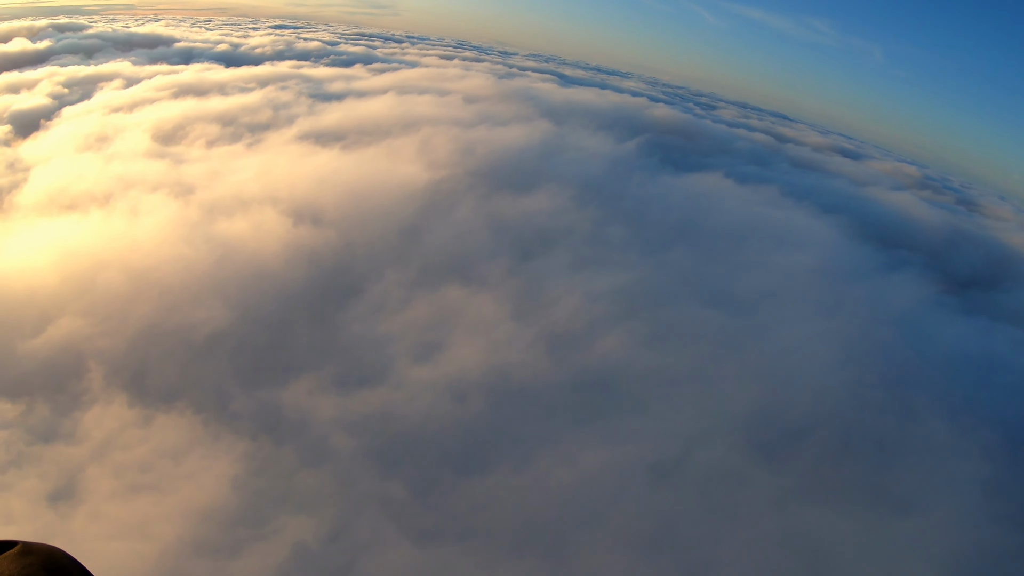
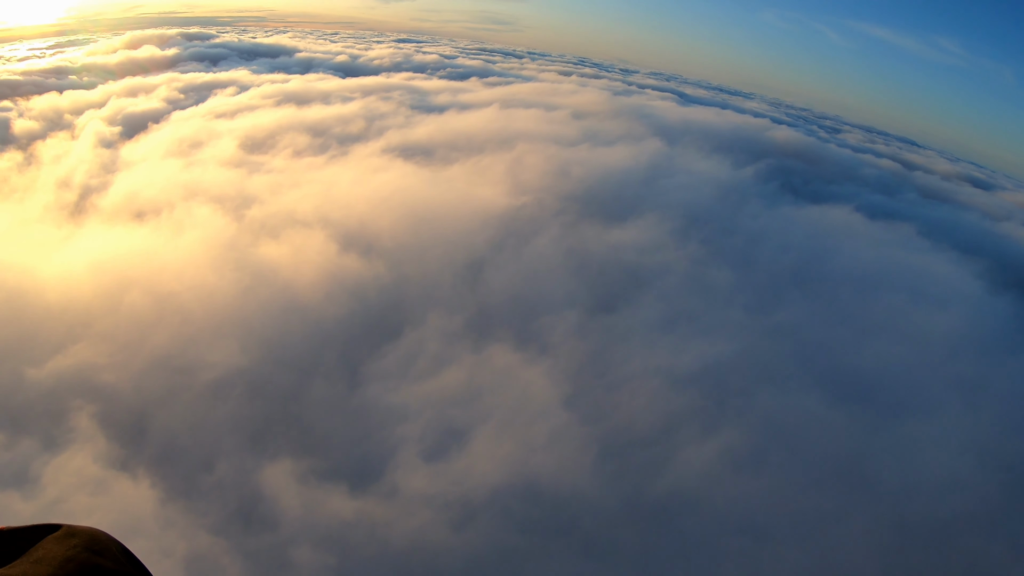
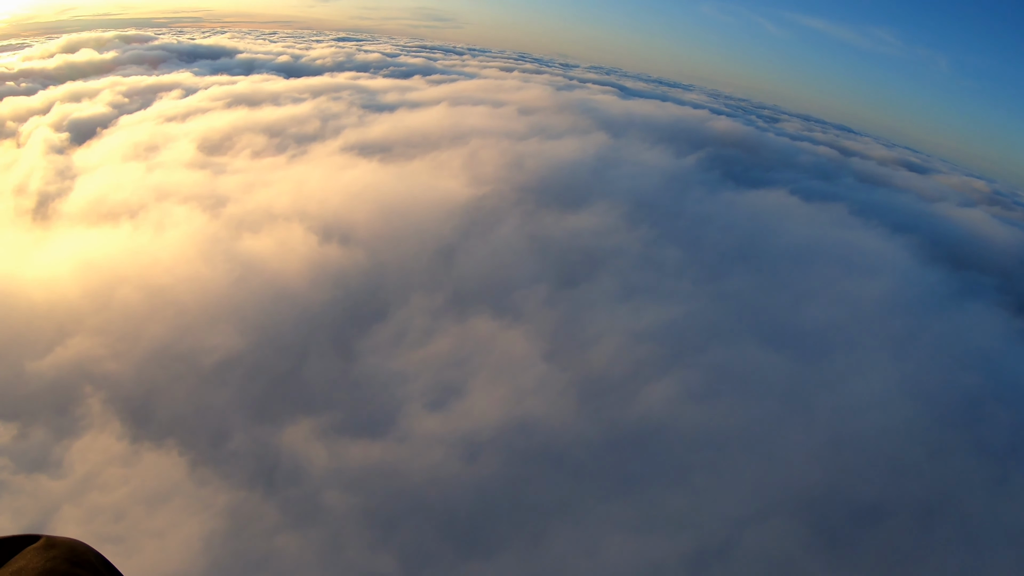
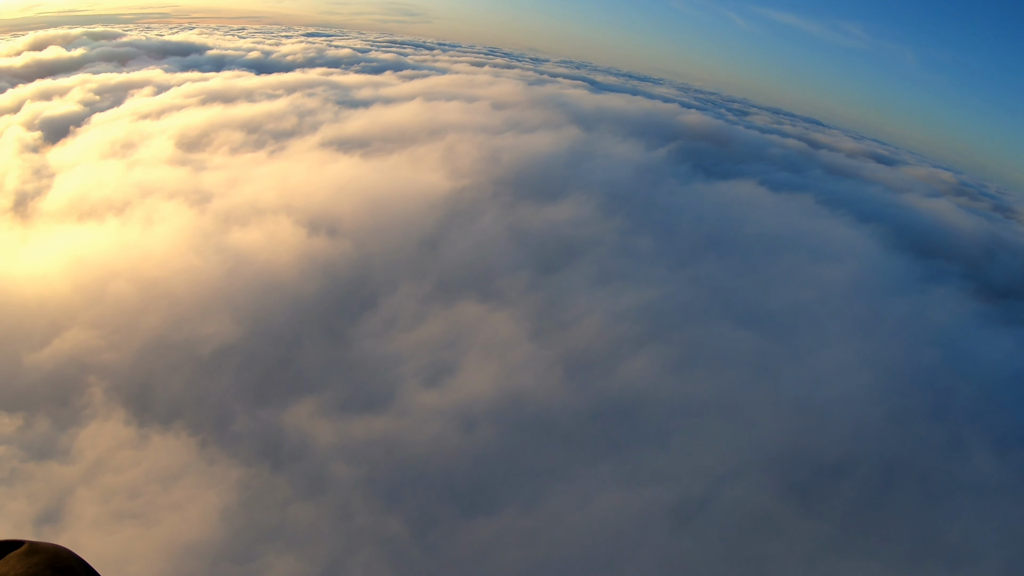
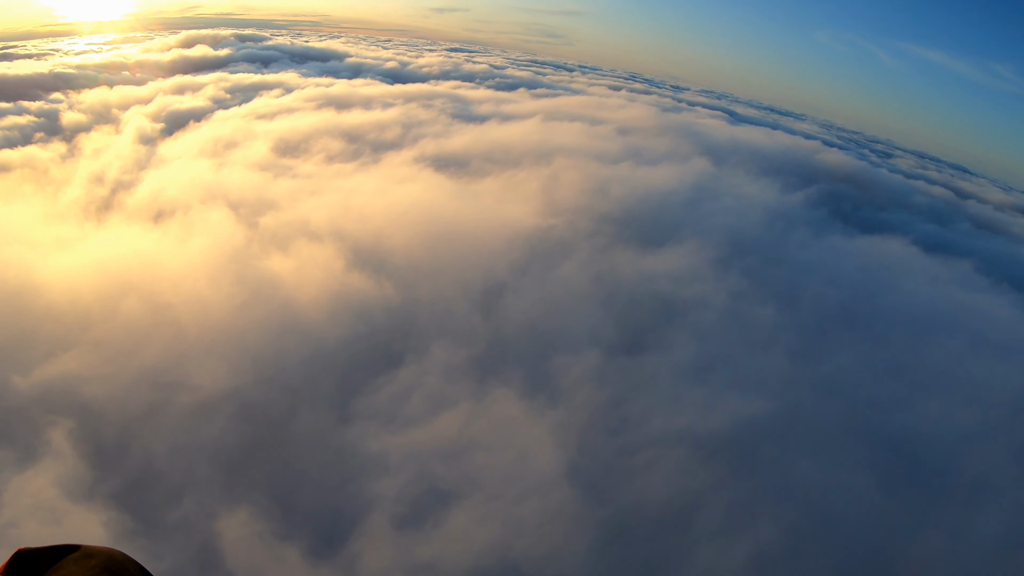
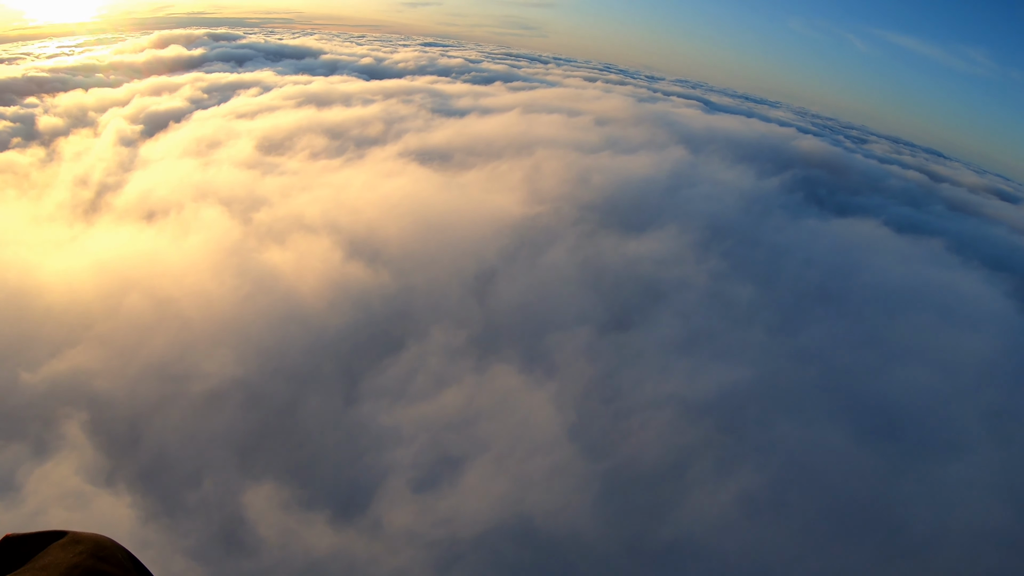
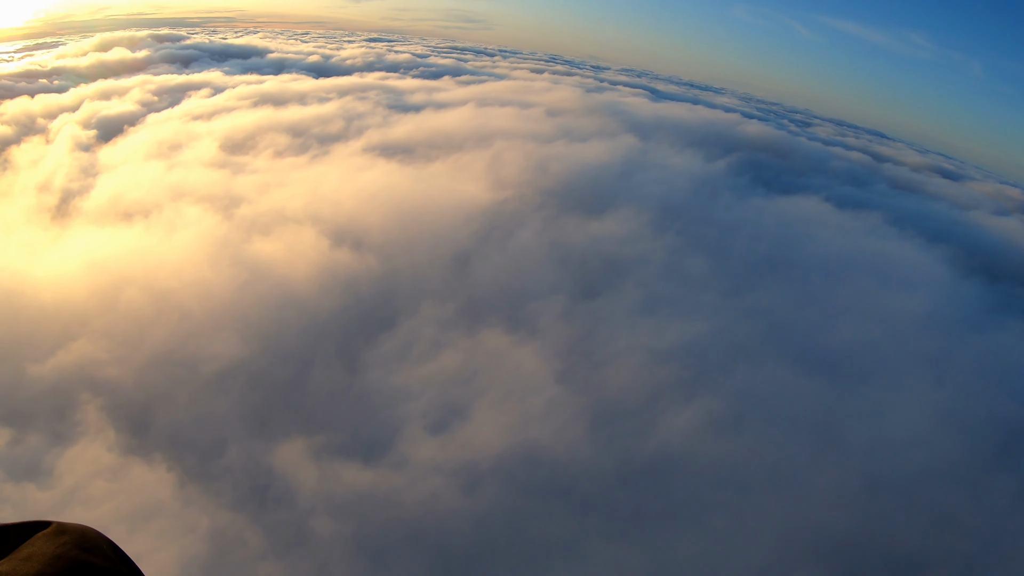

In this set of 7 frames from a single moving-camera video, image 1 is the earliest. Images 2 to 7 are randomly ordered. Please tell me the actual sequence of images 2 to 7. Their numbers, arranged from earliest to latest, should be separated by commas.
4, 3, 7, 2, 6, 5
